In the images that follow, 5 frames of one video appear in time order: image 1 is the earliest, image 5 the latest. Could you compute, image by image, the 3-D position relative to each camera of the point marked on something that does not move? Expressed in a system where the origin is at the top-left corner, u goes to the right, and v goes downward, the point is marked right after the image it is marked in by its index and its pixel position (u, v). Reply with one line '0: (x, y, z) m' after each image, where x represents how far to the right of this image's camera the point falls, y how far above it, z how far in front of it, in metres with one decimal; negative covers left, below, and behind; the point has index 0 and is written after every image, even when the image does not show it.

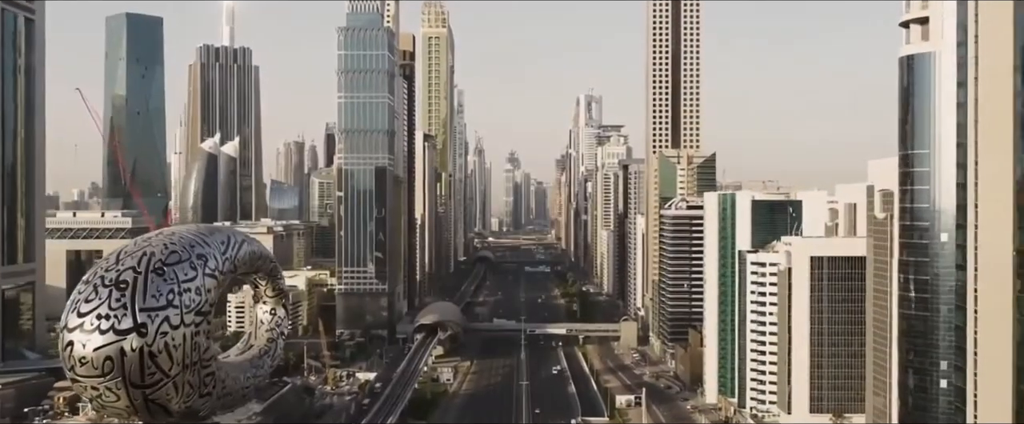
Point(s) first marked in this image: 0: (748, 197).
0: (+3.1, +0.2, +19.8) m
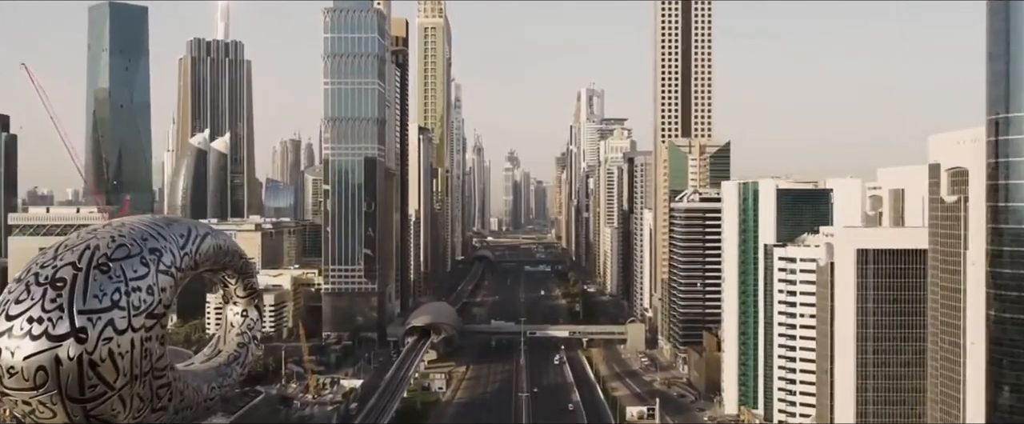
0: (+3.1, +0.3, +17.8) m
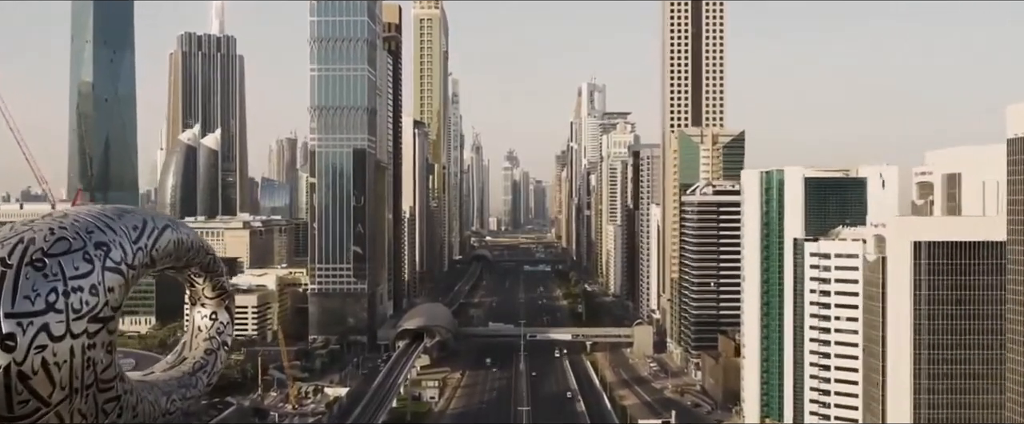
0: (+3.1, +0.4, +16.1) m
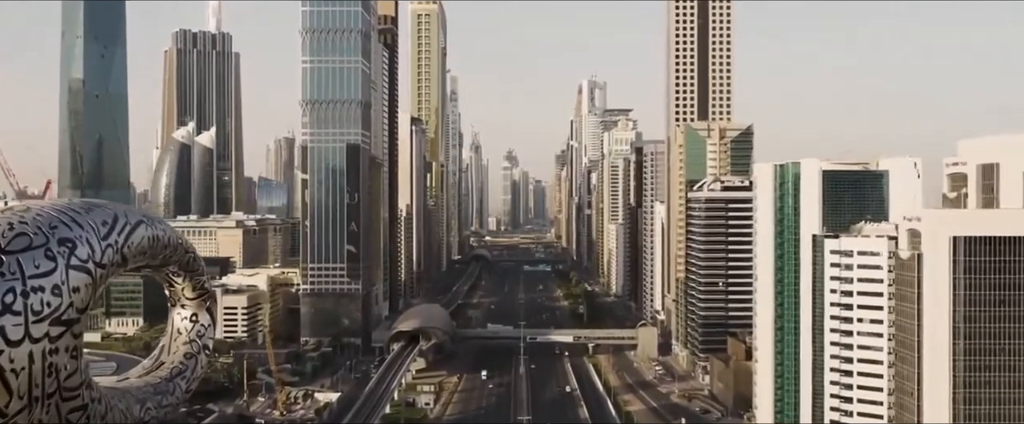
0: (+3.1, +0.5, +15.2) m
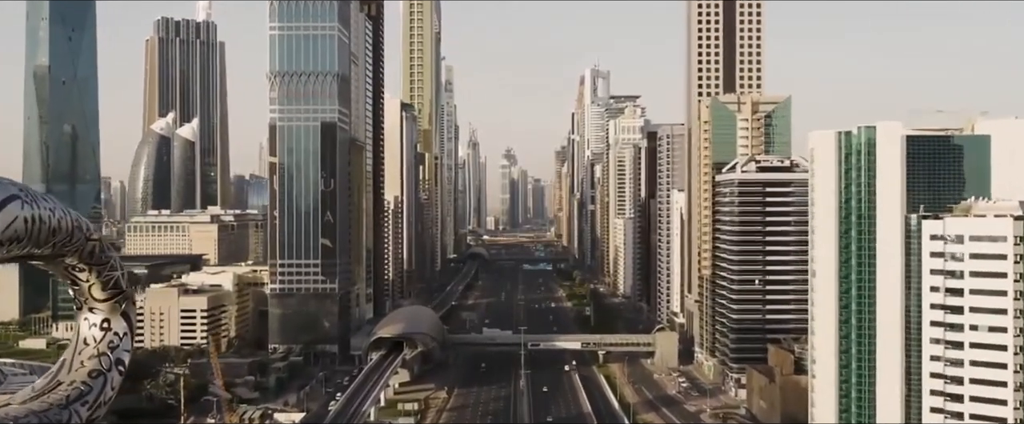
0: (+3.1, +0.6, +12.1) m
